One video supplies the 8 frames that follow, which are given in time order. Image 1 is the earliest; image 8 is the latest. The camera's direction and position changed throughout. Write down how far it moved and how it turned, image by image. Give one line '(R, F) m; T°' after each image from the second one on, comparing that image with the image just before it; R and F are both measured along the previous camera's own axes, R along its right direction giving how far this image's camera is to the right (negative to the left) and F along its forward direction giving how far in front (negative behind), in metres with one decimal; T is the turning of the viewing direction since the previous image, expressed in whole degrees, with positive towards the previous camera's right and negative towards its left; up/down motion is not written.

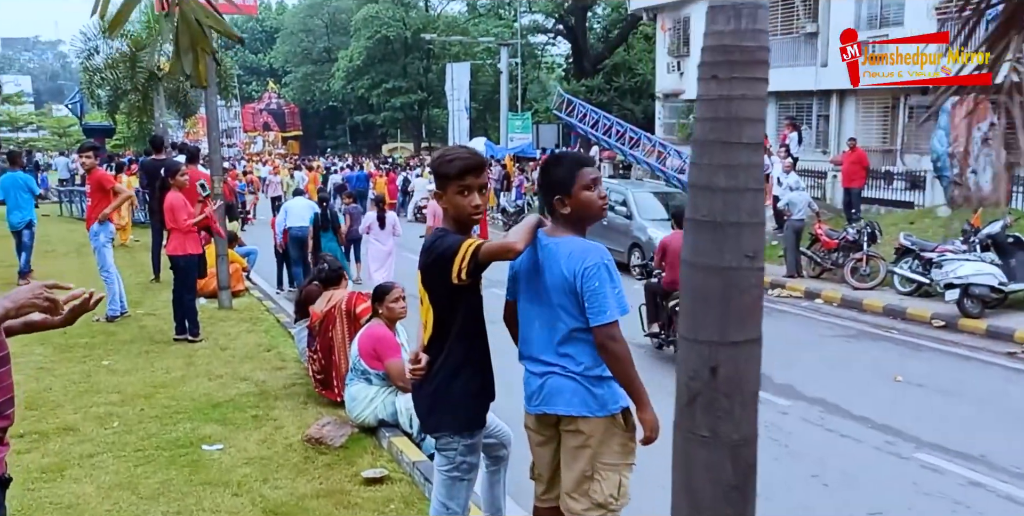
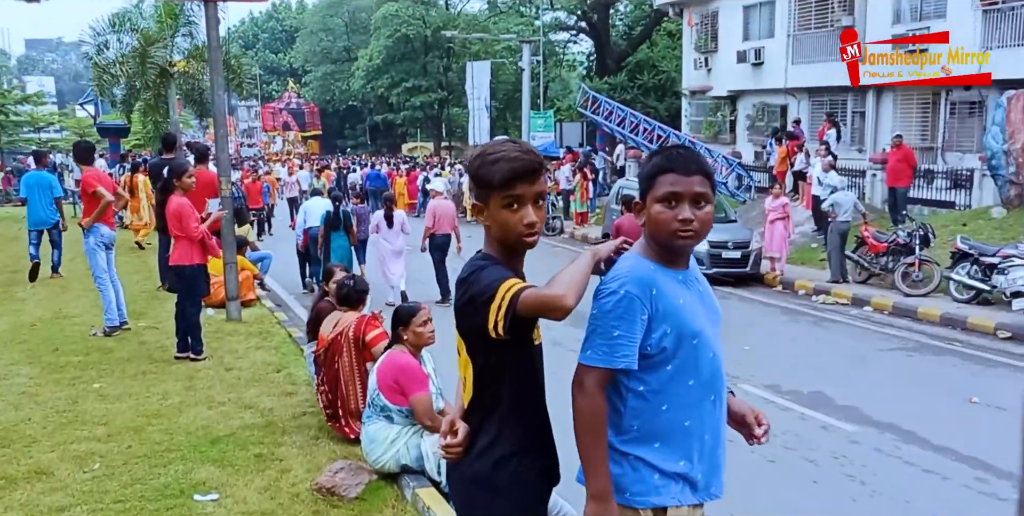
(-0.1, +0.8) m; -1°
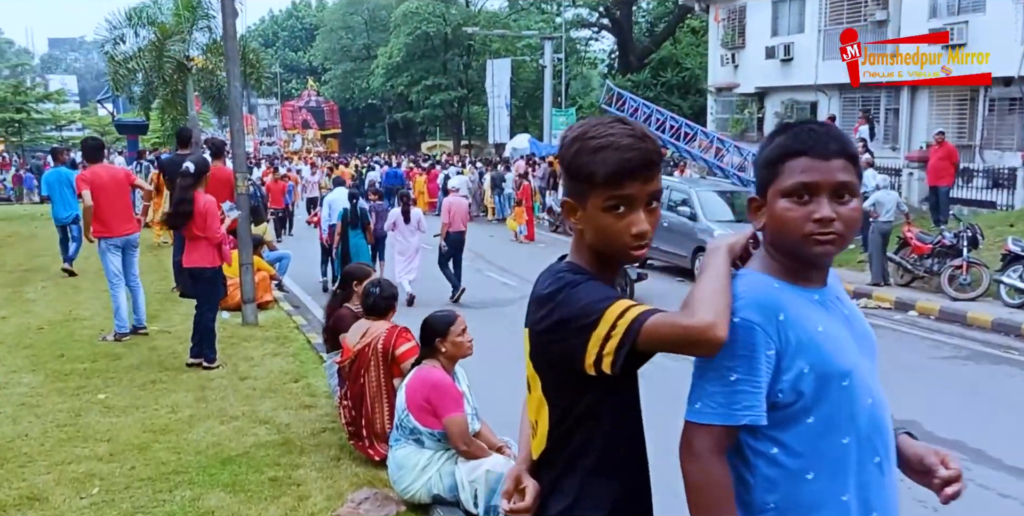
(-0.1, +0.5) m; -1°
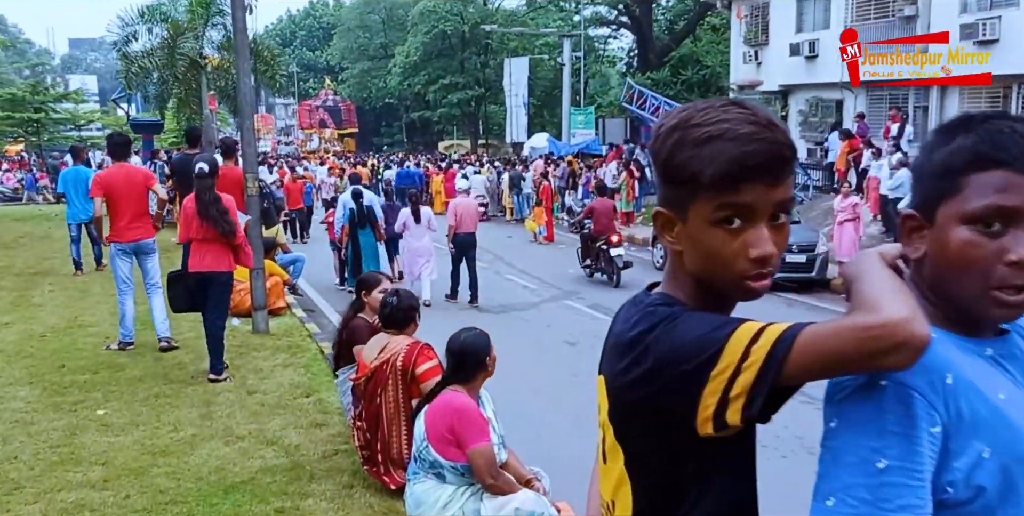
(-0.1, +0.4) m; -1°
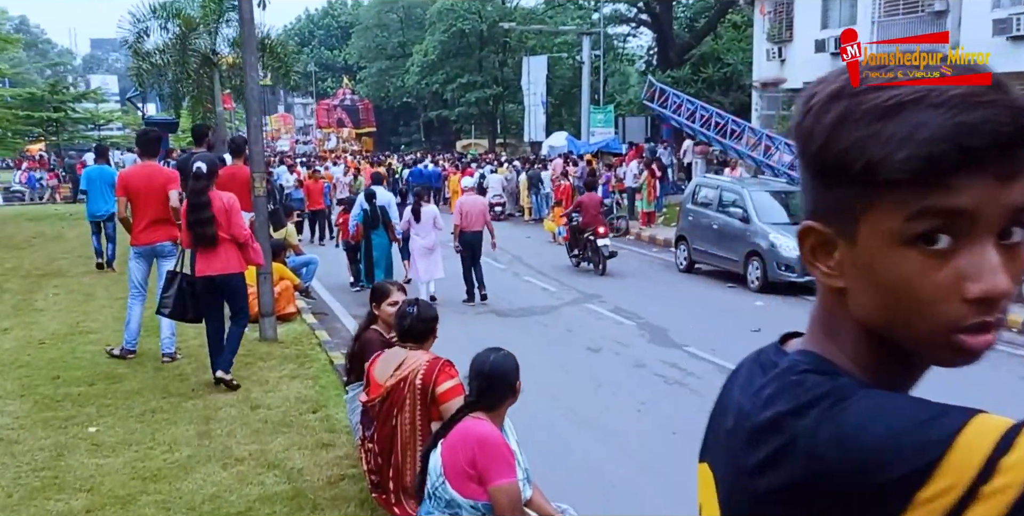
(0.0, +0.4) m; -1°
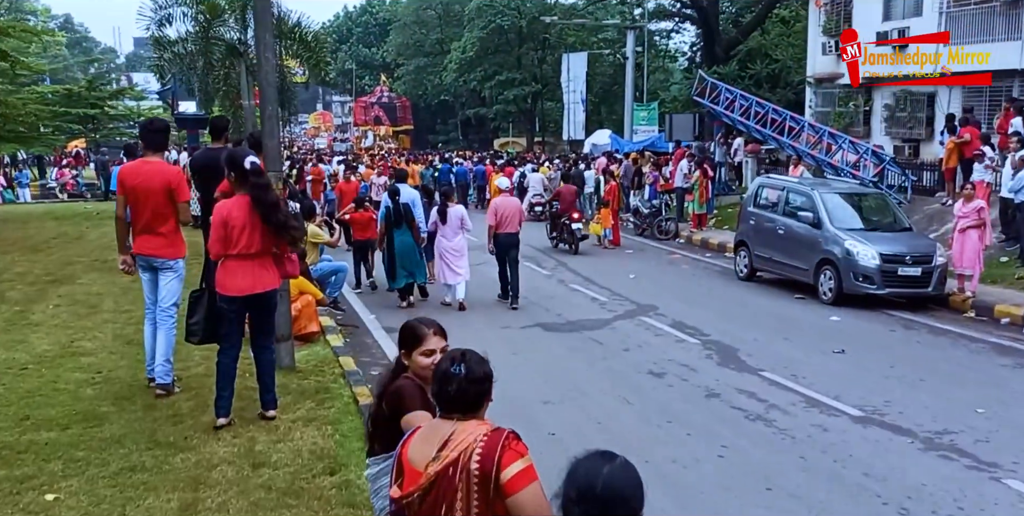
(-0.2, +1.2) m; -2°
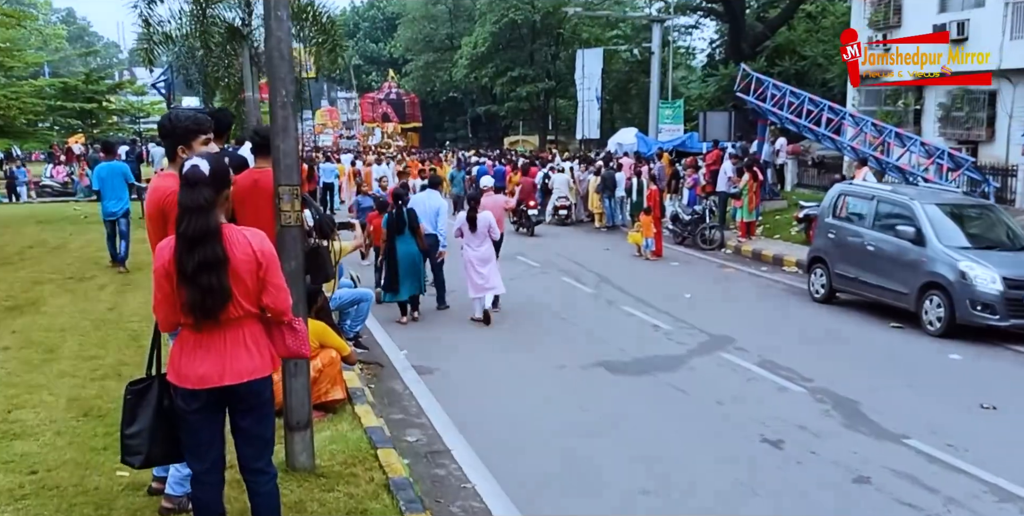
(-0.5, +2.0) m; 0°
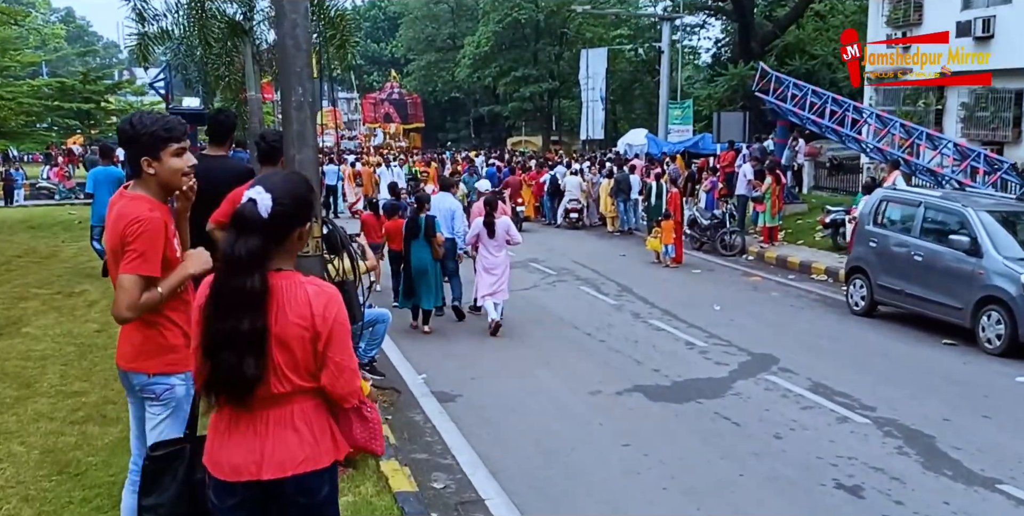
(-0.3, +0.8) m; 0°
